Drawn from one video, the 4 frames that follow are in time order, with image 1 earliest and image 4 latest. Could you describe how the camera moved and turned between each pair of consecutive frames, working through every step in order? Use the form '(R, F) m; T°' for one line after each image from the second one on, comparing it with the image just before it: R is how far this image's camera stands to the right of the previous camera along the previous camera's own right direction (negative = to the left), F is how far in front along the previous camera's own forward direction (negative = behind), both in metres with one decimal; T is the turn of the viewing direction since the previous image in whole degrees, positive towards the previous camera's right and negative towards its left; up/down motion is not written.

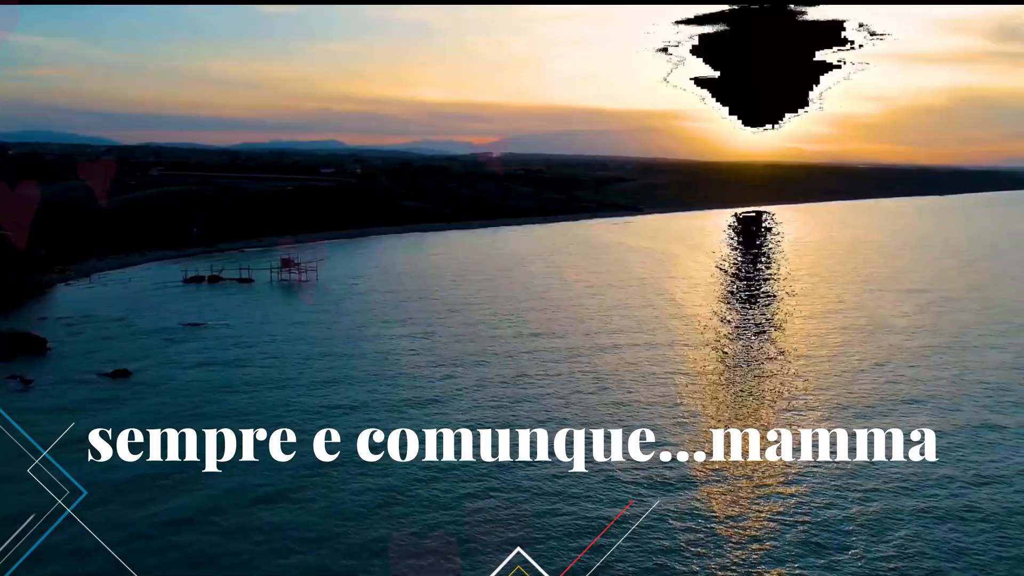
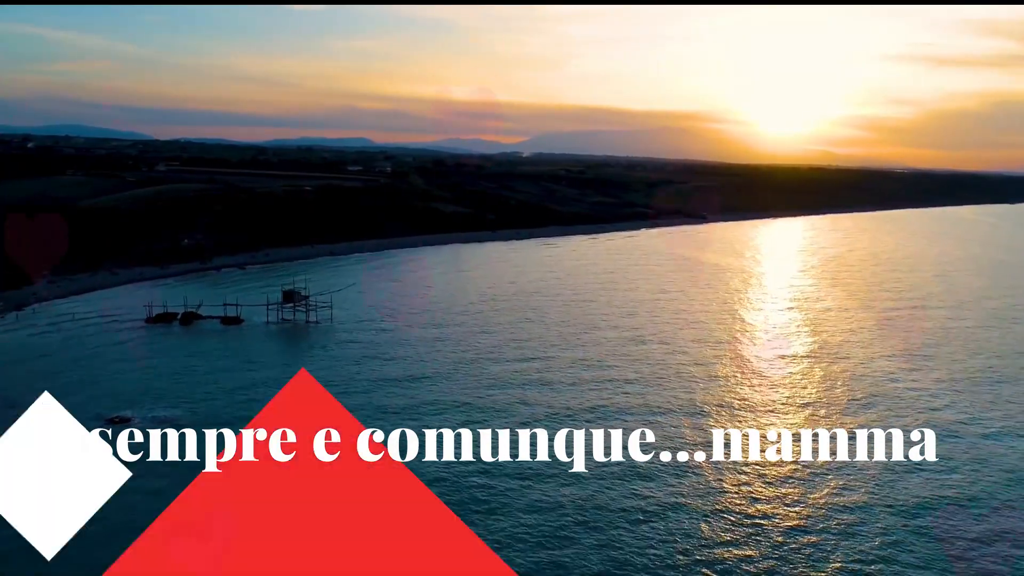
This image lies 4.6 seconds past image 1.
(+0.1, +4.0) m; -1°
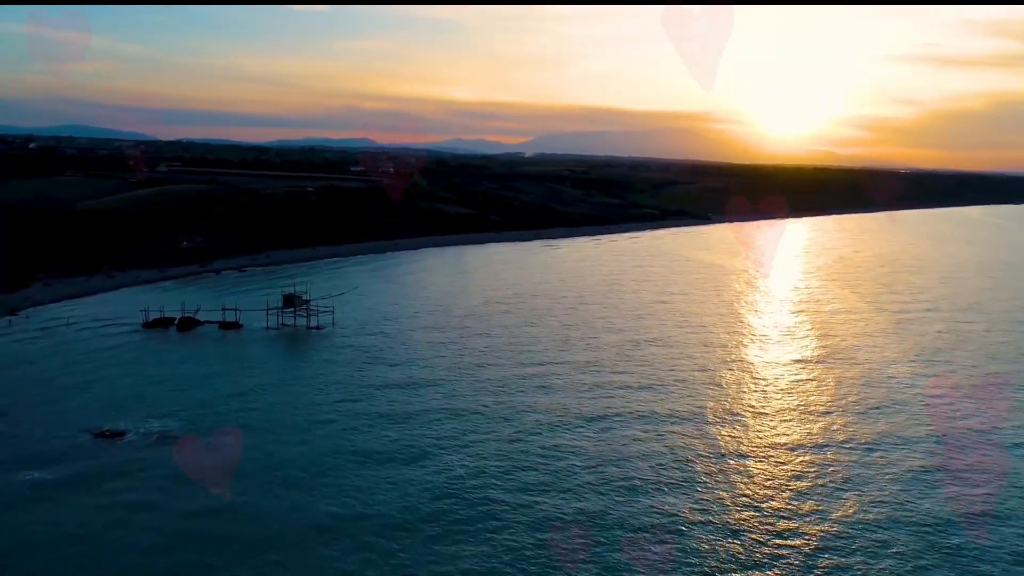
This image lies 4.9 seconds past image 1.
(-0.3, +1.6) m; 0°
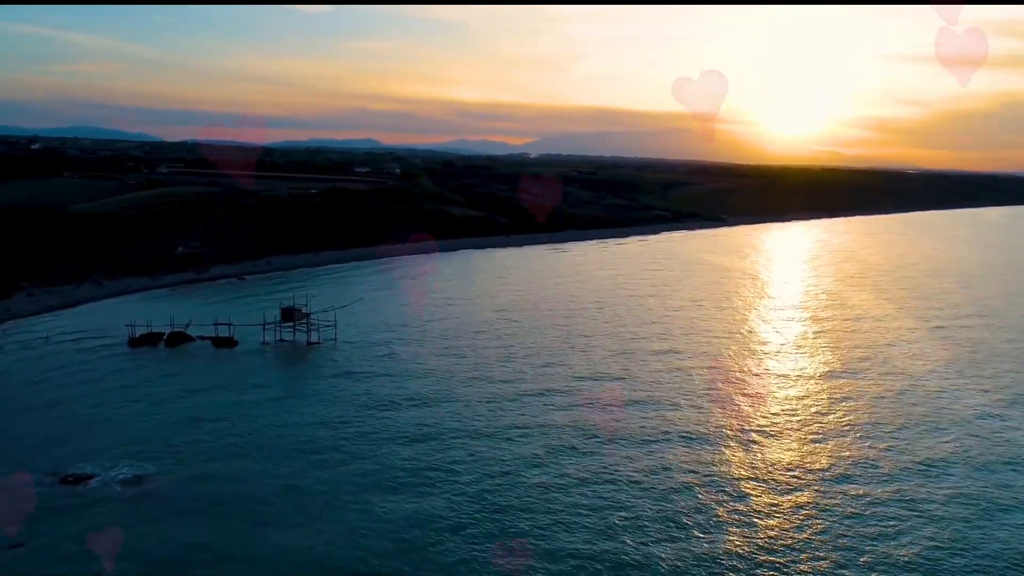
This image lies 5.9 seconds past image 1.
(-2.7, +11.7) m; 0°
